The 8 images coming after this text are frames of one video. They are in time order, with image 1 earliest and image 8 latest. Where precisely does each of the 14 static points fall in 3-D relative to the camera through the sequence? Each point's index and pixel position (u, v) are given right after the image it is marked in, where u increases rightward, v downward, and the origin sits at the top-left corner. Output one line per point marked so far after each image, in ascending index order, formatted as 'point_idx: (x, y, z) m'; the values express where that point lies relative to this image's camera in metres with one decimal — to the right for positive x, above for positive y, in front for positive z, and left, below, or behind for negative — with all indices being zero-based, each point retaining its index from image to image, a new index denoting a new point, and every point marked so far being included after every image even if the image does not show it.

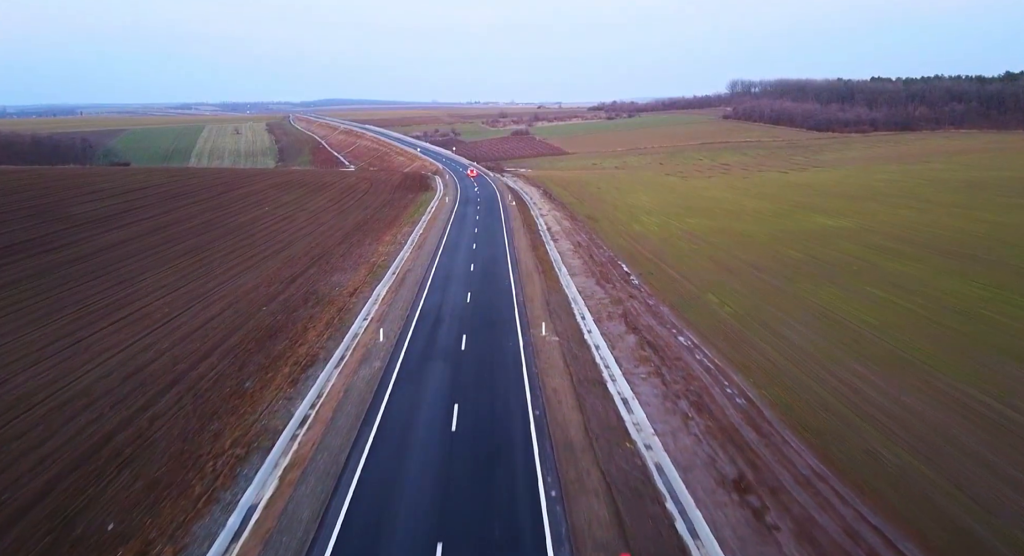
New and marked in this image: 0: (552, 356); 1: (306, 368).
0: (+1.5, -2.9, +17.8) m
1: (-7.6, -3.4, +17.0) m
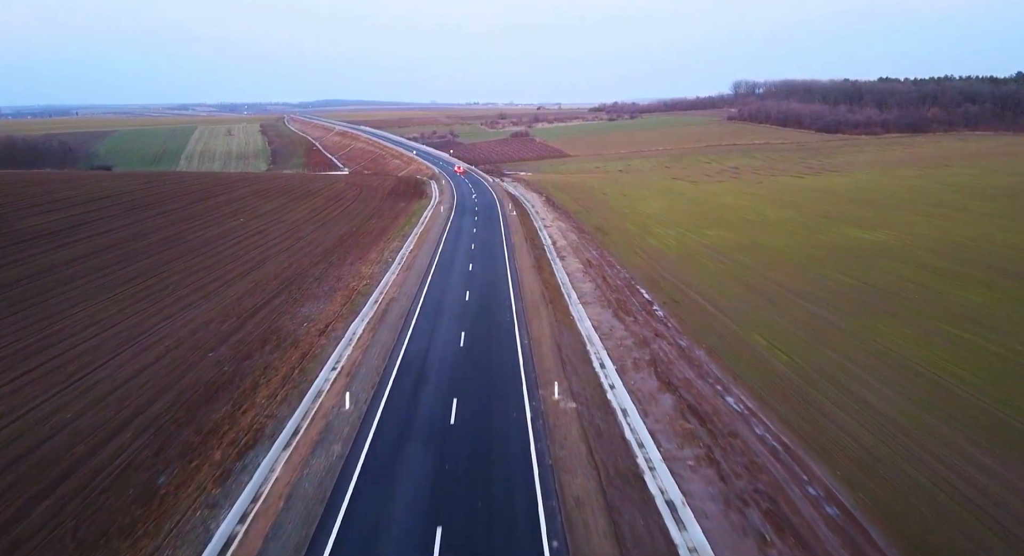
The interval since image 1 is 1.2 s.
0: (+1.7, -4.4, +13.7) m
1: (-7.5, -4.9, +12.9) m
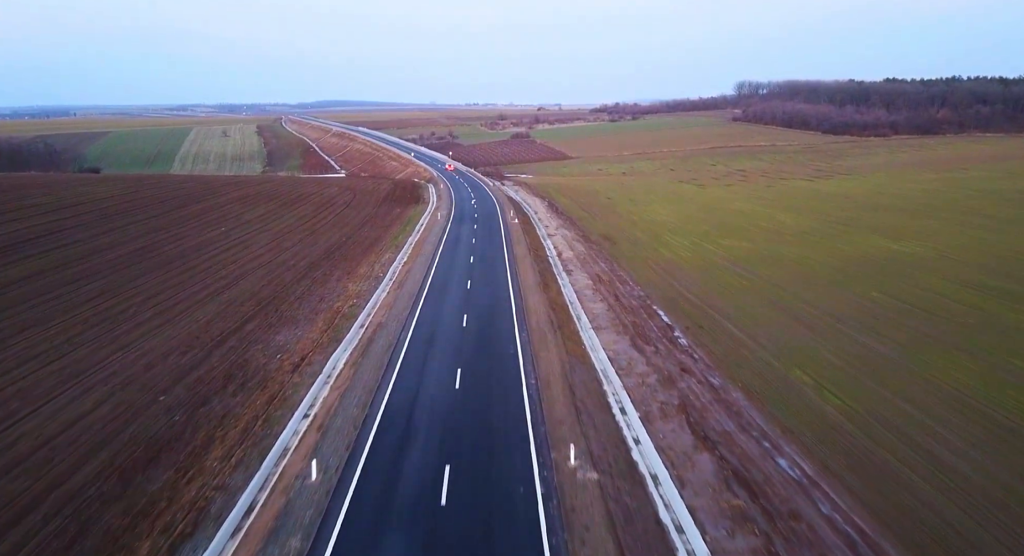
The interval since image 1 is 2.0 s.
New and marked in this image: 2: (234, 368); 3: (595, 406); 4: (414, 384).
0: (+1.8, -5.4, +10.9) m
1: (-7.3, -5.9, +10.1) m
2: (-10.5, -3.4, +17.4) m
3: (+2.7, -4.2, +15.1) m
4: (-3.5, -3.7, +16.5) m
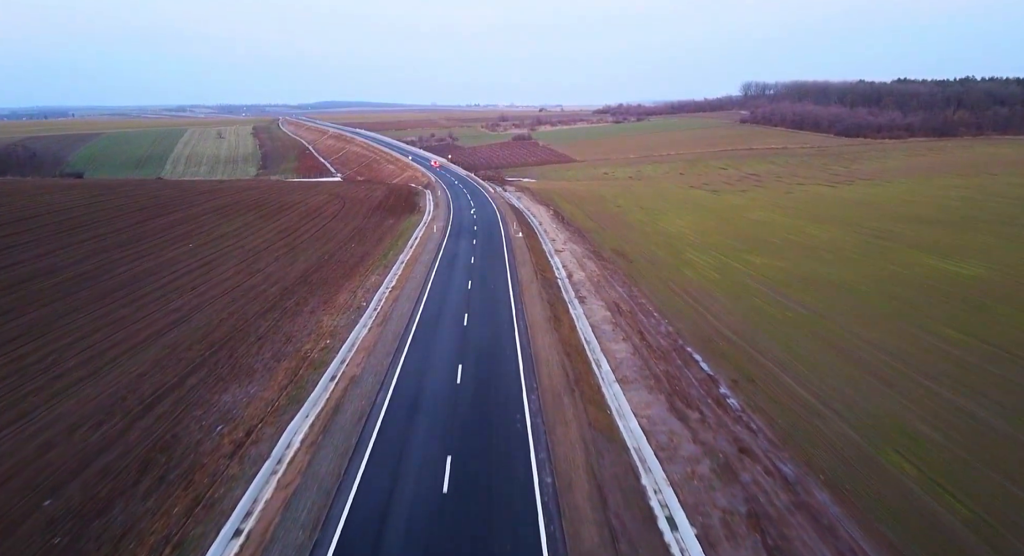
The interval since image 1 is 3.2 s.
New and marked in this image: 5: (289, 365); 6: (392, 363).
0: (+2.0, -7.0, +6.9) m
1: (-7.1, -7.4, +6.1) m
2: (-10.3, -4.9, +13.4) m
3: (+2.9, -5.7, +11.0) m
4: (-3.3, -5.2, +12.5) m
5: (-8.7, -3.4, +17.9) m
6: (-4.7, -3.3, +18.0) m
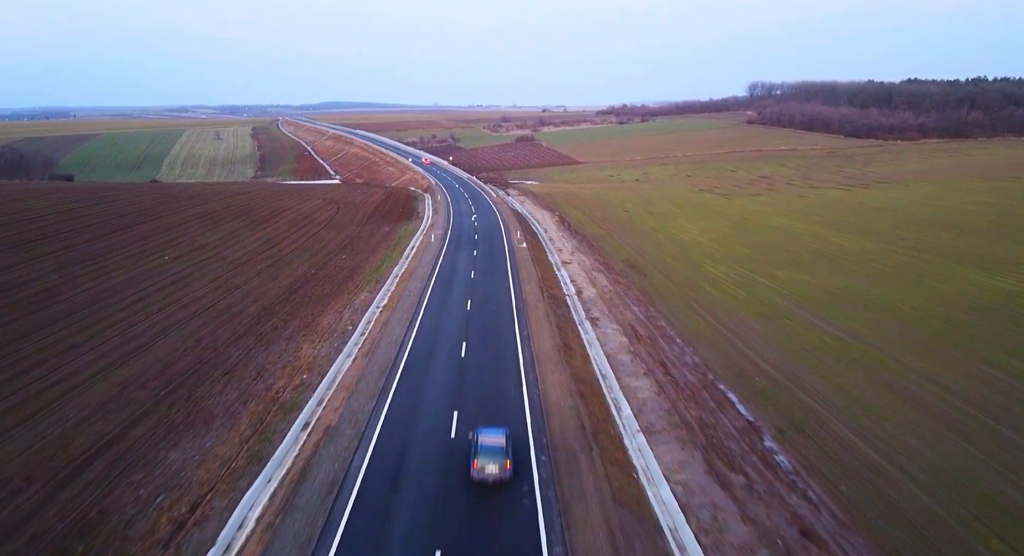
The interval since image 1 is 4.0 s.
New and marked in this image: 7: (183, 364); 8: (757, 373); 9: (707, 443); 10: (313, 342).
0: (+2.1, -7.9, +4.2) m
1: (-7.0, -8.3, +3.5) m
2: (-10.2, -5.9, +10.8) m
3: (+3.1, -6.7, +8.4) m
4: (-3.1, -6.2, +9.9) m
5: (-8.5, -4.3, +15.3) m
6: (-4.5, -4.3, +15.4) m
7: (-12.7, -3.3, +17.9) m
8: (+9.7, -3.7, +18.3) m
9: (+6.0, -5.0, +14.1) m
10: (-8.6, -2.7, +19.7) m
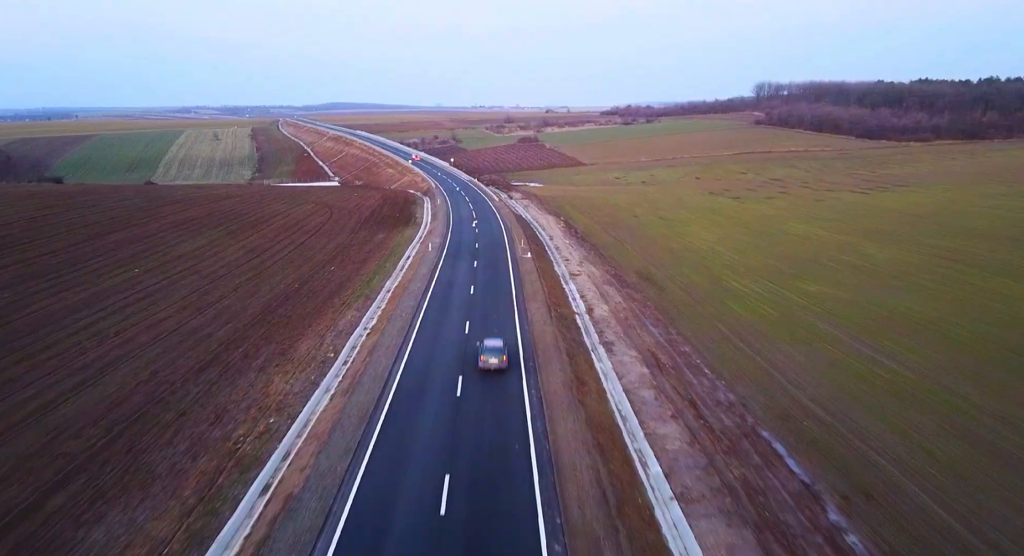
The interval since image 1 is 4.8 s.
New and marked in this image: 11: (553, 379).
0: (+2.2, -8.7, +1.6) m
1: (-7.0, -9.1, +0.9) m
2: (-10.1, -6.7, +8.1) m
3: (+3.2, -7.5, +5.7) m
4: (-3.0, -7.0, +7.2) m
5: (-8.4, -5.1, +12.7) m
6: (-4.4, -5.1, +12.8) m
7: (-12.5, -4.1, +15.3) m
8: (+9.8, -4.6, +15.6) m
9: (+6.1, -5.9, +11.4) m
10: (-8.4, -3.6, +17.1) m
11: (+1.5, -3.7, +17.0) m
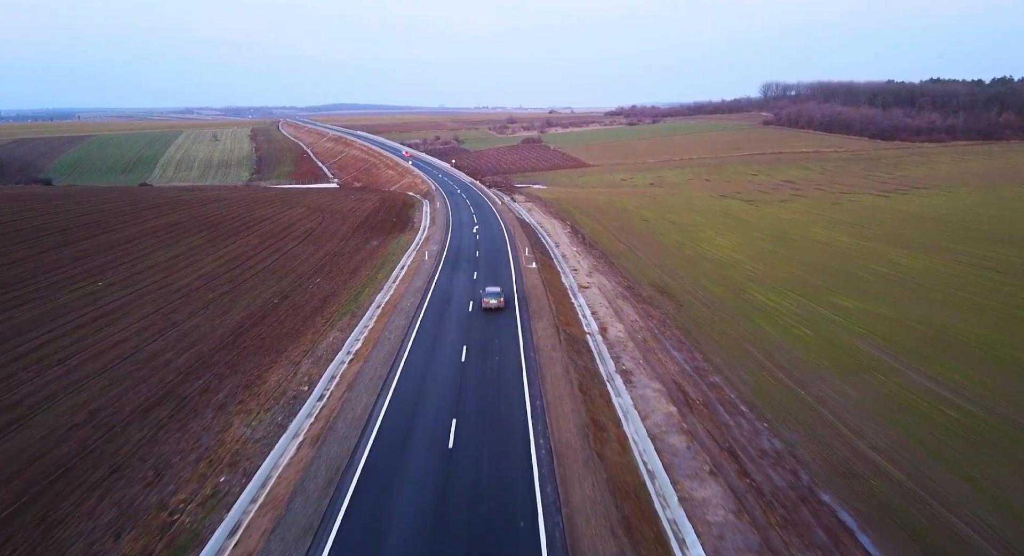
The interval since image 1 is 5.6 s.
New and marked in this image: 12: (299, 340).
0: (+2.2, -9.4, -1.1) m
1: (-7.0, -9.8, -1.8) m
2: (-10.0, -7.4, +5.5) m
3: (+3.2, -8.2, +3.0) m
4: (-3.0, -7.7, +4.6) m
5: (-8.3, -5.8, +10.1) m
6: (-4.3, -5.8, +10.1) m
7: (-12.4, -4.8, +12.7) m
8: (+9.9, -5.3, +12.9) m
9: (+6.2, -6.6, +8.8) m
10: (-8.3, -4.3, +14.5) m
11: (+1.6, -4.4, +14.4) m
12: (-8.9, -2.6, +19.6) m
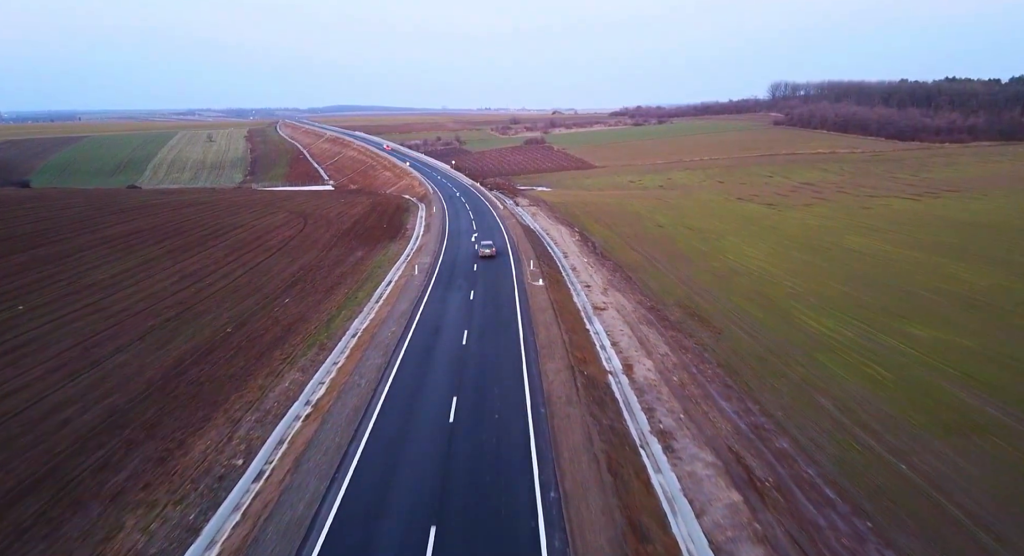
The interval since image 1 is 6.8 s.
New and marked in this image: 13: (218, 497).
0: (+2.2, -10.3, -5.2) m
1: (-7.0, -10.7, -5.8) m
2: (-10.0, -8.3, +1.5) m
3: (+3.2, -9.1, -1.1) m
4: (-3.0, -8.6, +0.5) m
5: (-8.2, -6.8, +6.0) m
6: (-4.2, -6.7, +6.1) m
7: (-12.4, -5.8, +8.7) m
8: (+10.0, -6.3, +8.7) m
9: (+6.2, -7.5, +4.6) m
10: (-8.2, -5.2, +10.4) m
11: (+1.7, -5.4, +10.3) m
12: (-8.8, -3.5, +15.5) m
13: (-7.0, -5.0, +11.1) m
